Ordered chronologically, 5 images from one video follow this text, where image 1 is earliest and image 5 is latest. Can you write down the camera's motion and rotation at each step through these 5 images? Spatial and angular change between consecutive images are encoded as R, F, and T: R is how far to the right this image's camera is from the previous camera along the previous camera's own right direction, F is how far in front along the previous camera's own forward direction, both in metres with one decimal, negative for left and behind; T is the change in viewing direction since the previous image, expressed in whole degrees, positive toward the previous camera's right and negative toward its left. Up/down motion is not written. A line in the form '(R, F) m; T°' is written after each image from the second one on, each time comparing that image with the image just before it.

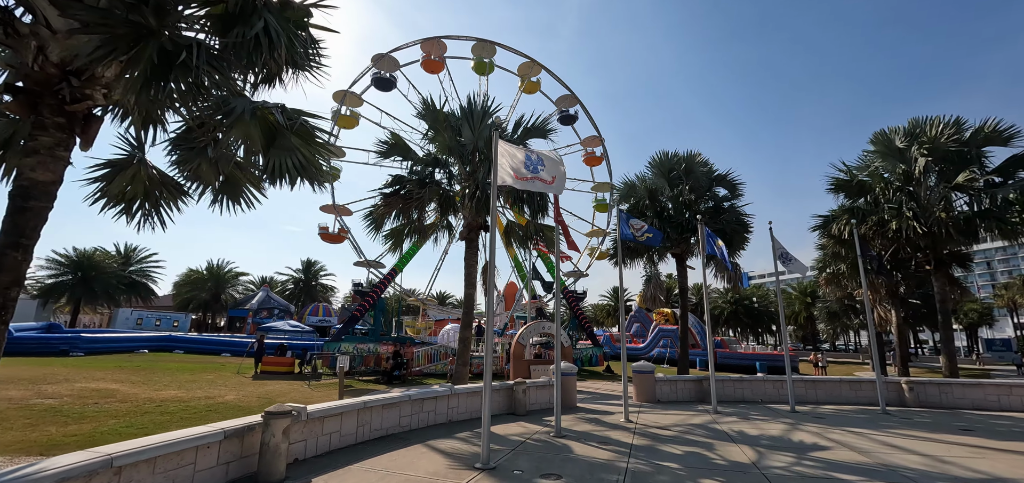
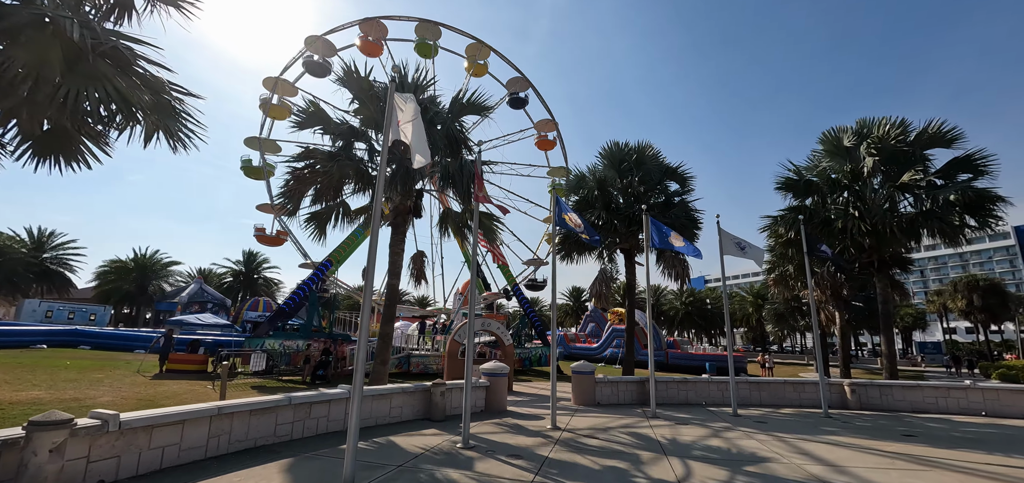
(+1.0, +1.2) m; +4°
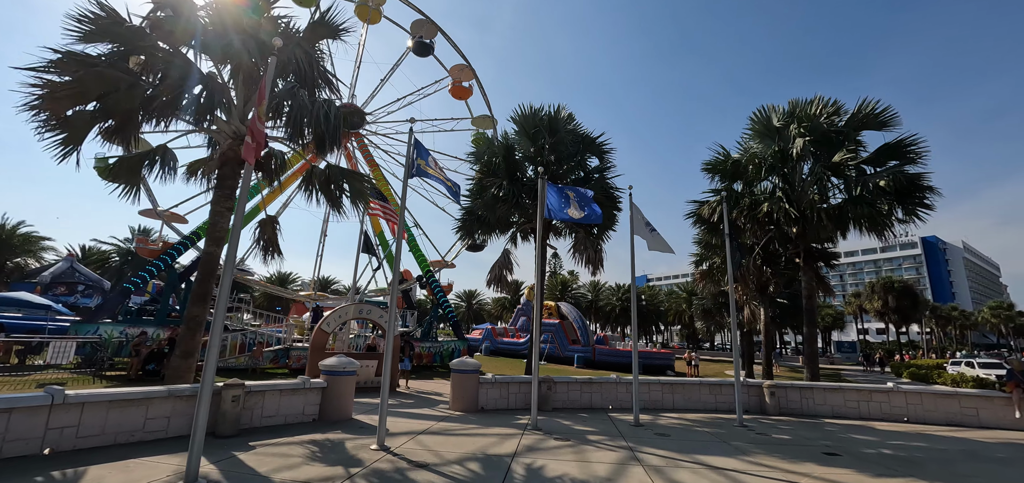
(+1.9, +2.2) m; +6°
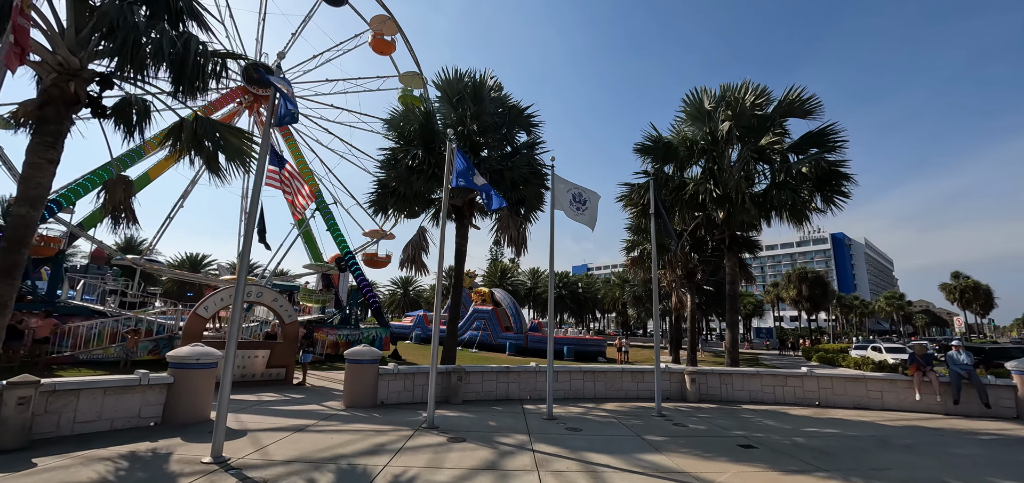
(+0.7, +1.0) m; +7°
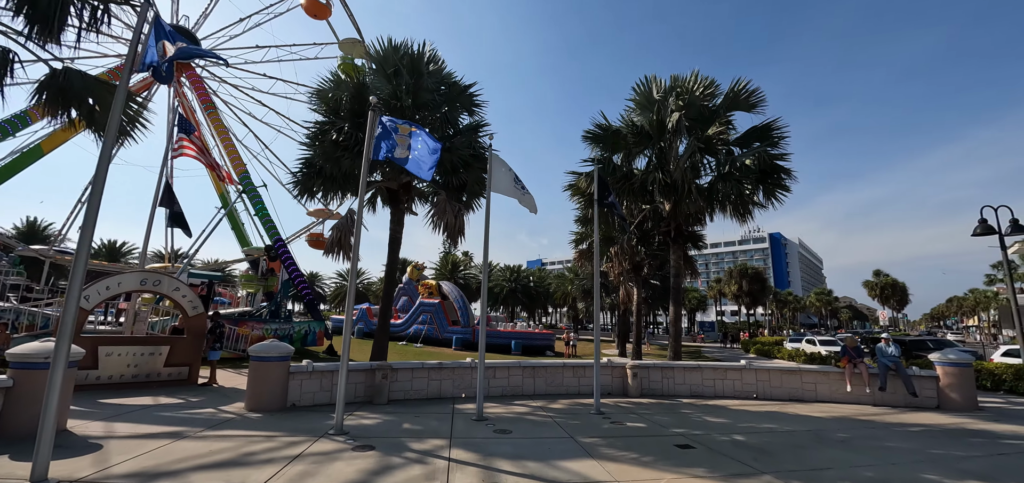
(+0.4, +0.7) m; +6°
